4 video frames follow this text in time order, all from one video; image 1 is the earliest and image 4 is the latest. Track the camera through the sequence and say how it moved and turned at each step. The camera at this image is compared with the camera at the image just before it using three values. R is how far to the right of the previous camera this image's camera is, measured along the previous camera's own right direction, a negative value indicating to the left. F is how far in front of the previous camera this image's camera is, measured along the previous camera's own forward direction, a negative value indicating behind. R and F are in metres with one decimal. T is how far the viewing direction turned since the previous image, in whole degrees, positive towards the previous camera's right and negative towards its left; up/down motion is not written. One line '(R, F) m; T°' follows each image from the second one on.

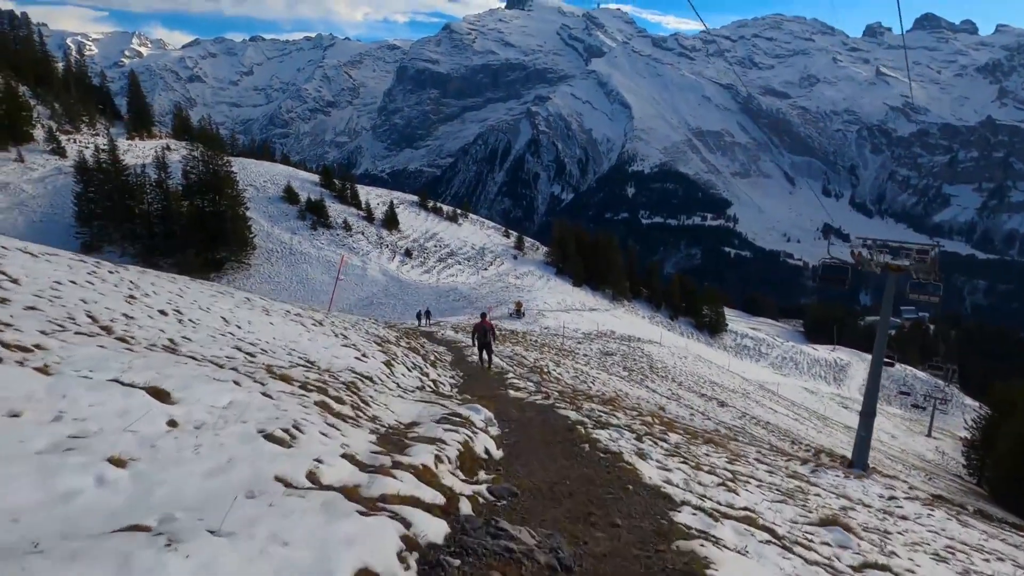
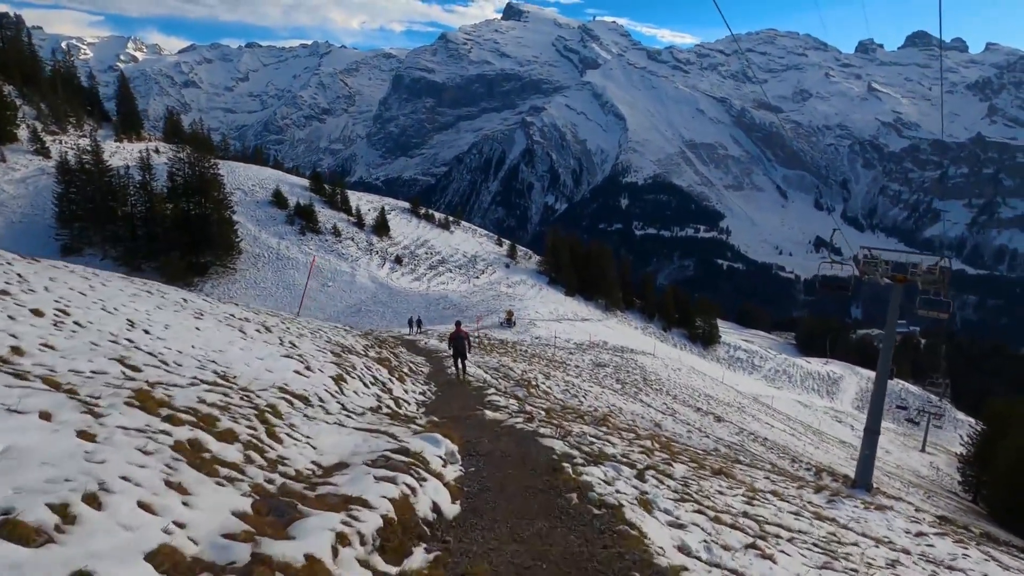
(+0.2, +1.2) m; +1°
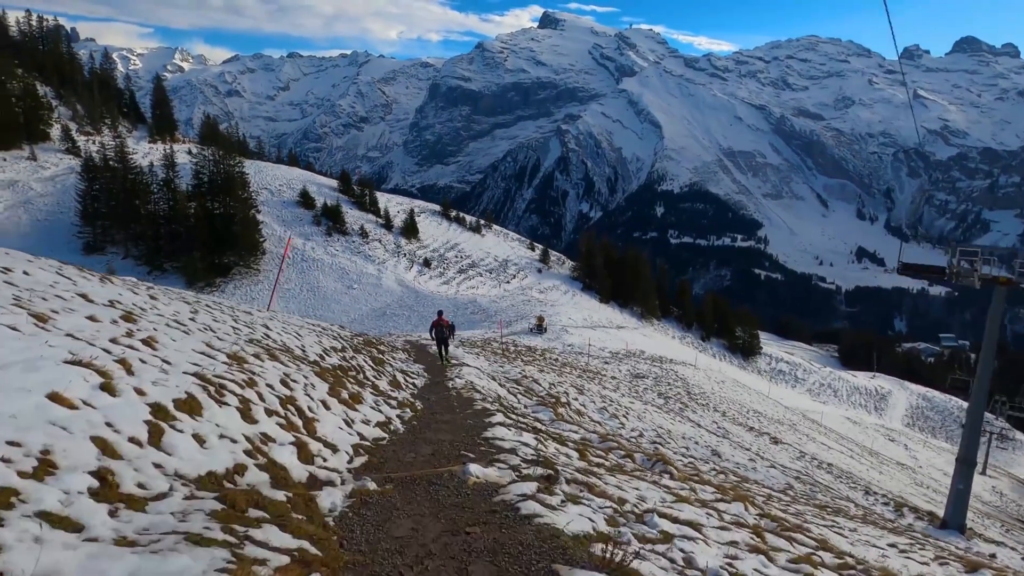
(+0.2, +3.0) m; -4°
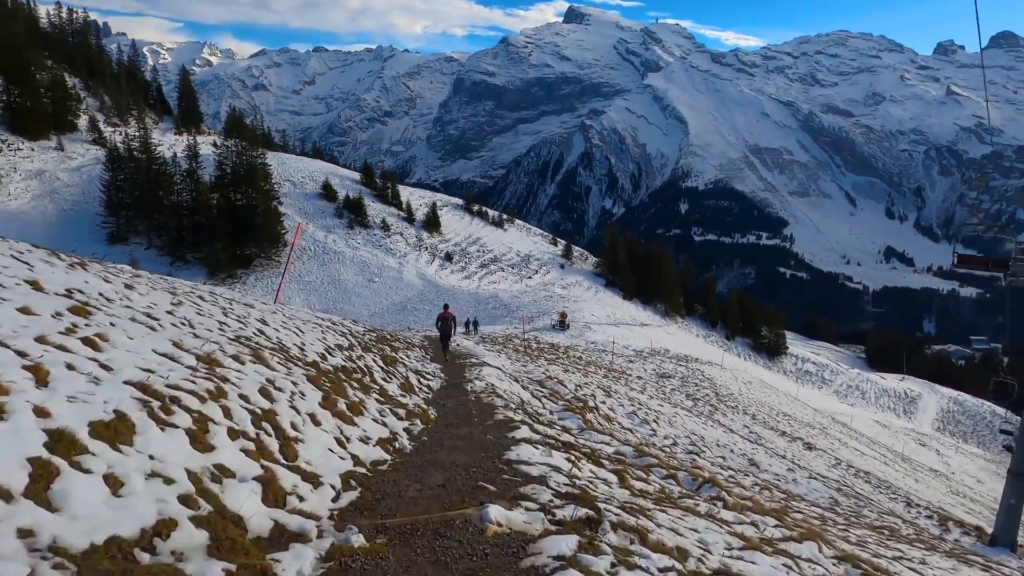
(-0.1, +0.9) m; -2°
